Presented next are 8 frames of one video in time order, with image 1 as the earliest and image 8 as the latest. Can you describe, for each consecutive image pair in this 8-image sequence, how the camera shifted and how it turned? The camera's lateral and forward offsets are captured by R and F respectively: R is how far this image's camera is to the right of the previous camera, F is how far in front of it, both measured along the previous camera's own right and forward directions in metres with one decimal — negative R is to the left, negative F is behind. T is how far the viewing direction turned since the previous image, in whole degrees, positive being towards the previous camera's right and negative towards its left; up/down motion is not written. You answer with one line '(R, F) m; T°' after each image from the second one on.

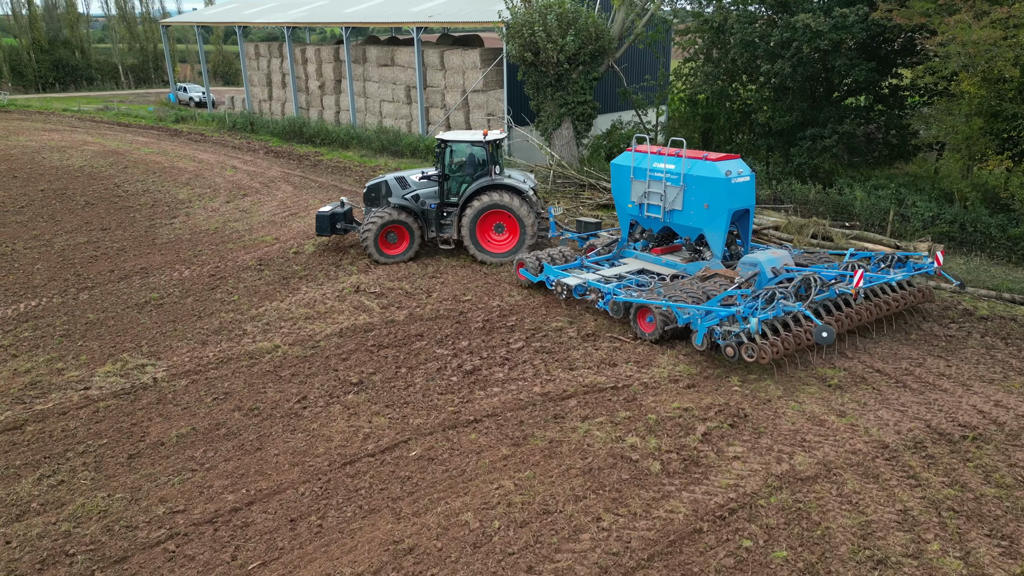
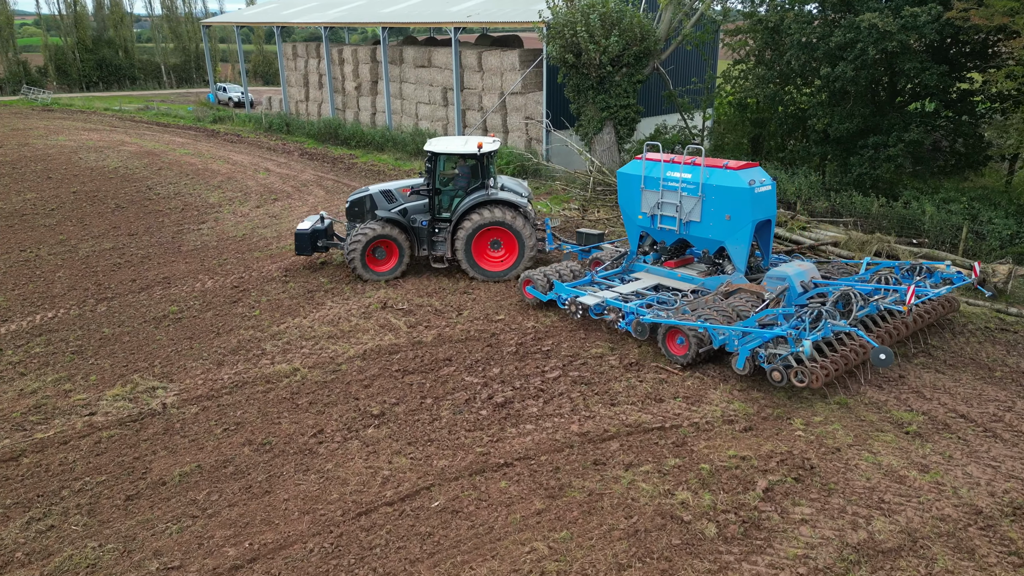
(0.0, +0.6) m; -3°
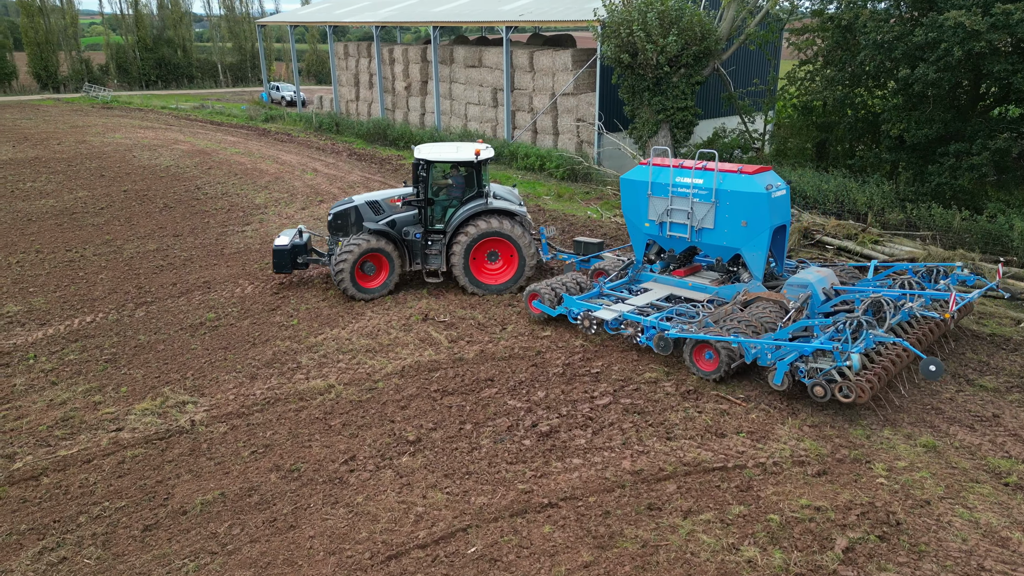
(0.0, +0.5) m; -4°
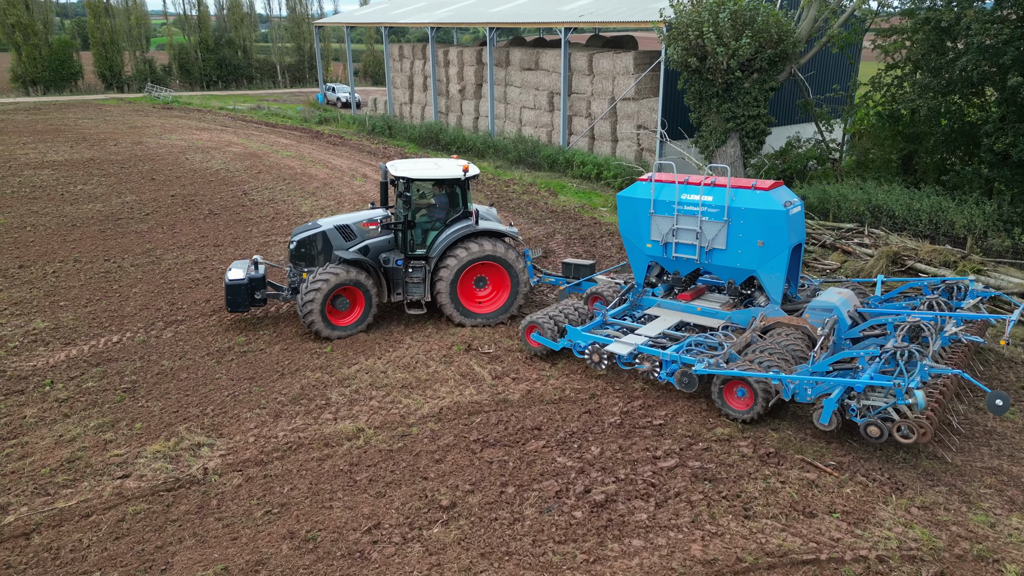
(0.0, +0.8) m; -4°
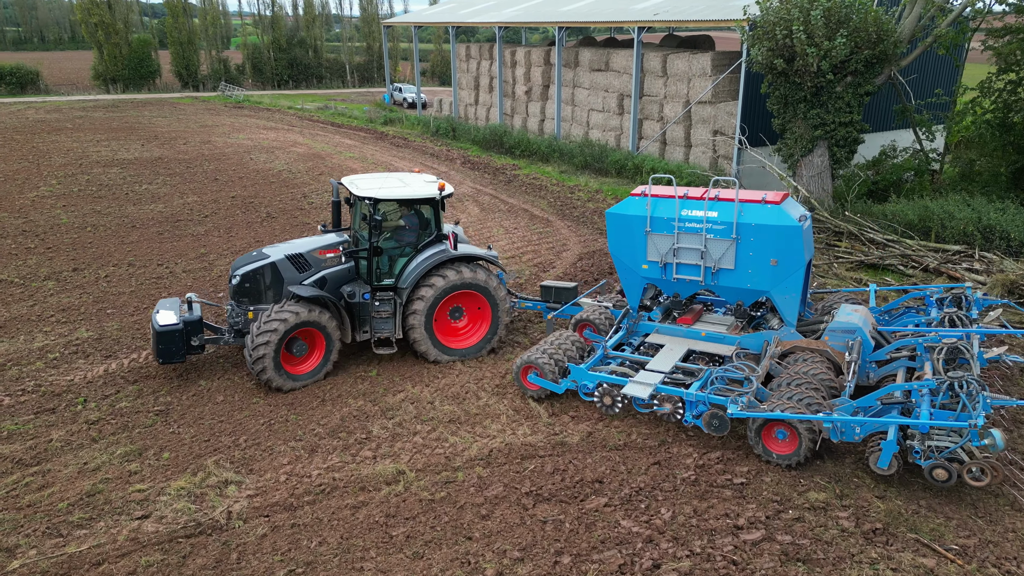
(0.0, +0.7) m; -5°
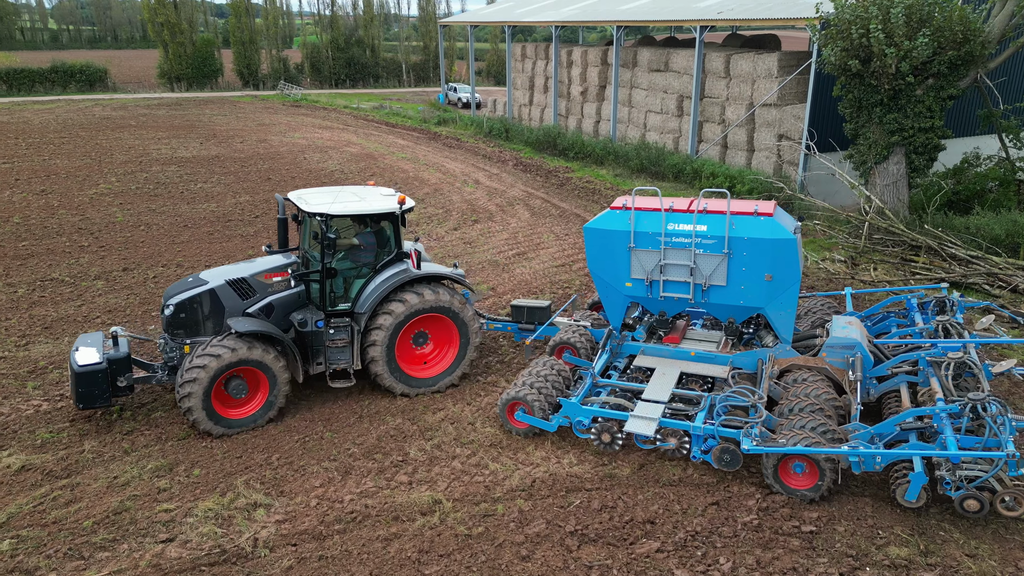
(0.0, +0.4) m; -4°
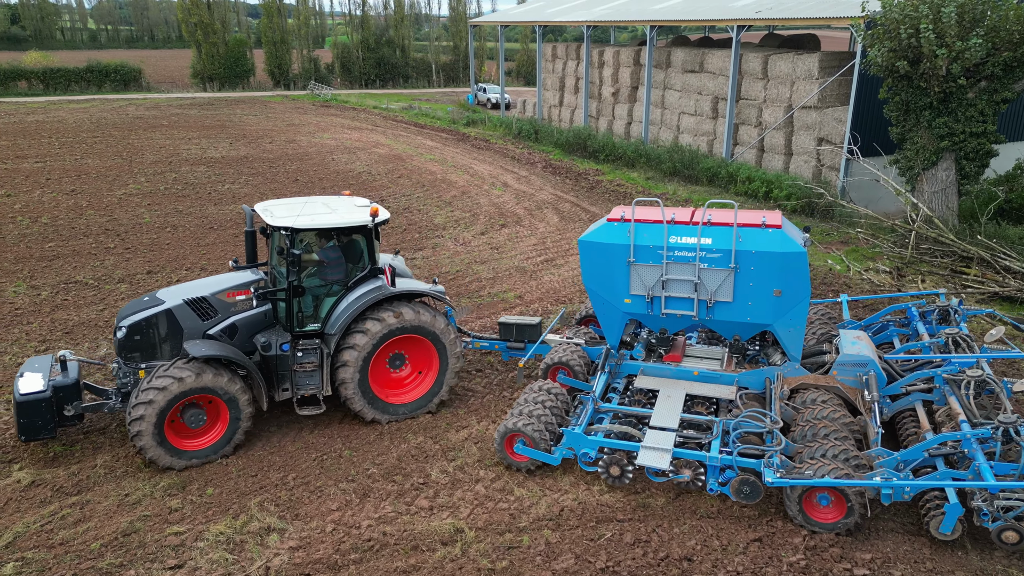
(0.0, +0.3) m; -2°
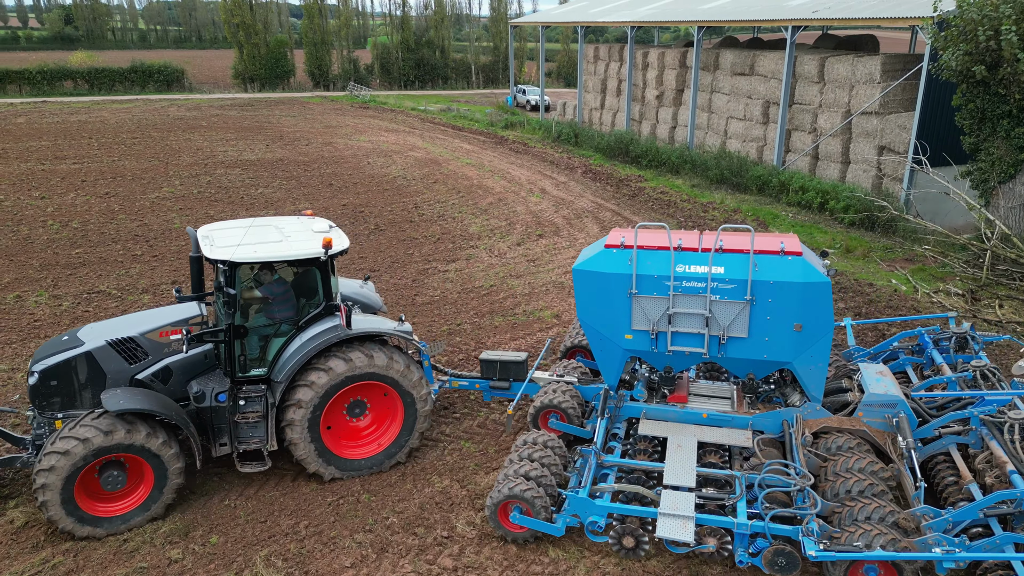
(0.0, +0.6) m; -3°
